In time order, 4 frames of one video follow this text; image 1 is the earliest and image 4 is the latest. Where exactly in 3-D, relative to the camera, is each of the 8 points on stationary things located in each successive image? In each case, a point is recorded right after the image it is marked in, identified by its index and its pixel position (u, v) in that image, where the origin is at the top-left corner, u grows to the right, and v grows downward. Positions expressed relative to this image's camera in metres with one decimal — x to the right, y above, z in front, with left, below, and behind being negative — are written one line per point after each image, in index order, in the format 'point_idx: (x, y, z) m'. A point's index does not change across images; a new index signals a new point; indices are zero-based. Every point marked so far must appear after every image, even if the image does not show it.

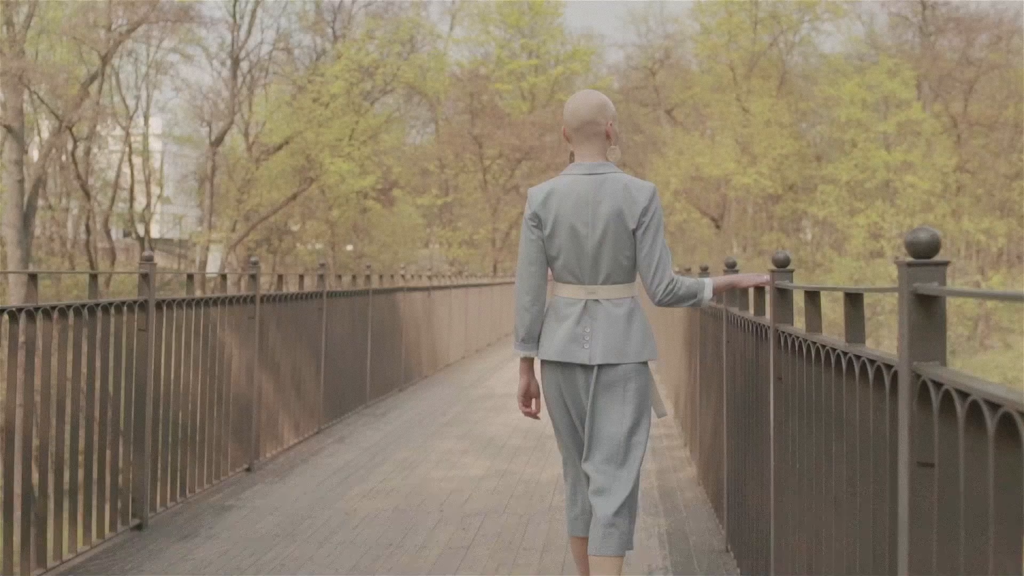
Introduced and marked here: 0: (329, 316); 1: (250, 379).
0: (-1.5, -0.2, +8.8) m
1: (-1.7, -0.6, +7.0) m
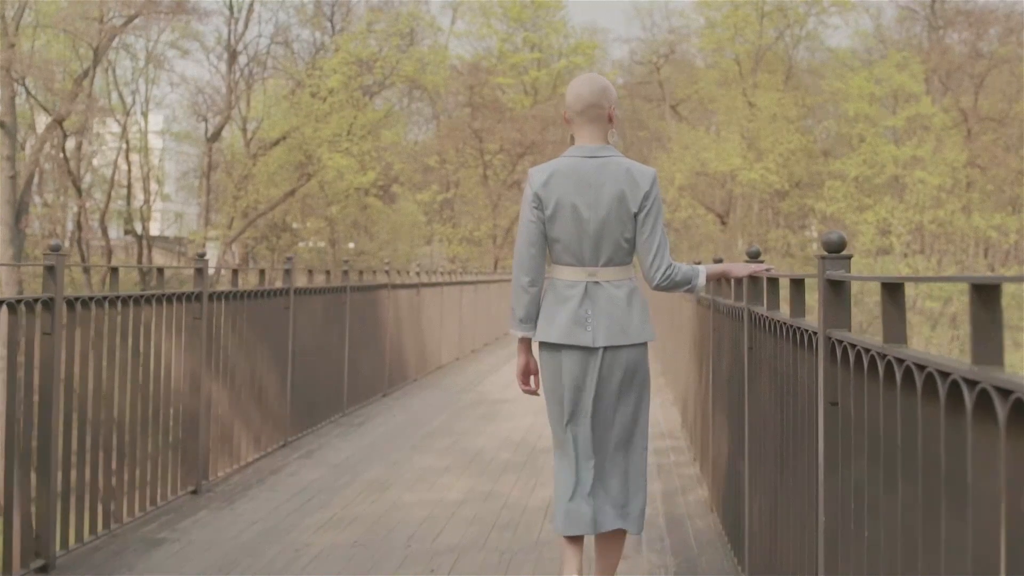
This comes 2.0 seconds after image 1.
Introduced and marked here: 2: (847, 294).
0: (-1.6, -0.2, +7.9) m
1: (-1.8, -0.6, +6.1) m
2: (+0.8, 0.0, +2.6) m
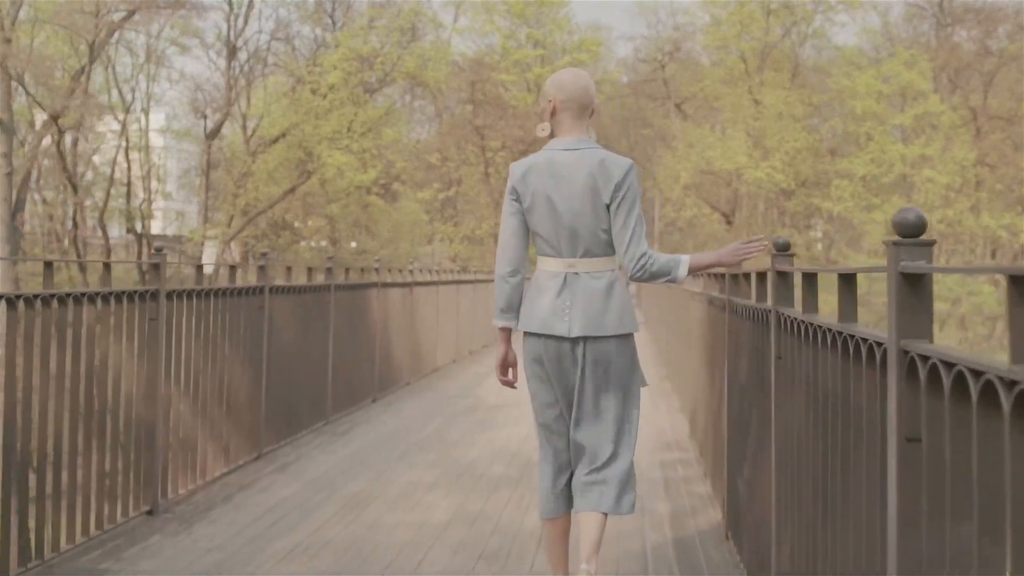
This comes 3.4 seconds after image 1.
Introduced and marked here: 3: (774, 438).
0: (-1.6, -0.2, +7.3) m
1: (-1.9, -0.6, +5.5) m
2: (+0.8, 0.0, +2.0) m
3: (+0.9, -0.5, +3.7) m
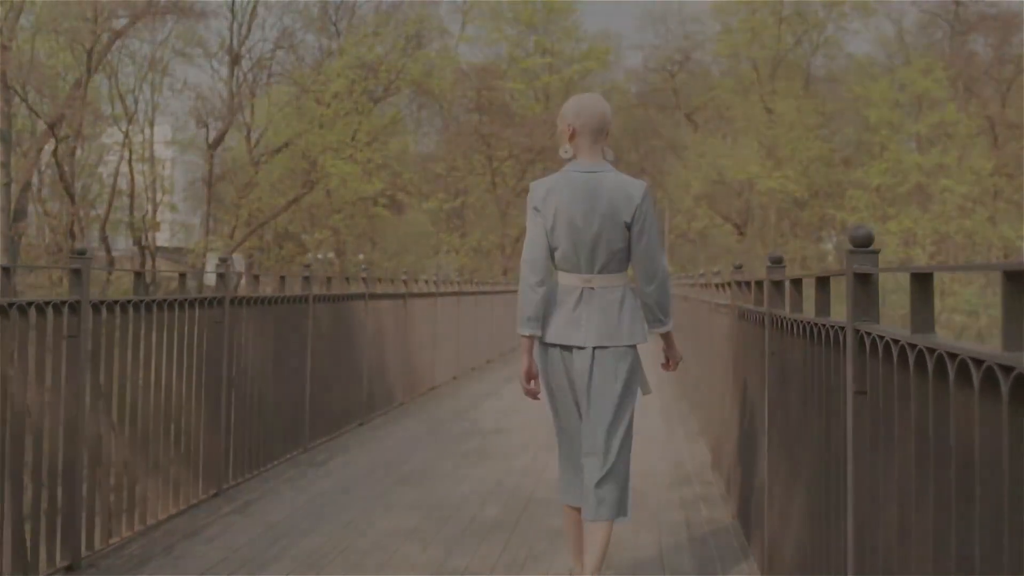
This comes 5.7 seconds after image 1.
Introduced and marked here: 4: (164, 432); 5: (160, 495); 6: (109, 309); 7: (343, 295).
0: (-1.7, -0.3, +6.4) m
1: (-1.9, -0.6, +4.6) m
2: (+0.7, 0.0, +1.0) m
3: (+0.9, -0.5, +2.7) m
4: (-1.8, -0.7, +5.4) m
5: (-1.8, -1.0, +5.3) m
6: (-1.8, -0.1, +4.9) m
7: (-1.4, 0.0, +8.8) m
